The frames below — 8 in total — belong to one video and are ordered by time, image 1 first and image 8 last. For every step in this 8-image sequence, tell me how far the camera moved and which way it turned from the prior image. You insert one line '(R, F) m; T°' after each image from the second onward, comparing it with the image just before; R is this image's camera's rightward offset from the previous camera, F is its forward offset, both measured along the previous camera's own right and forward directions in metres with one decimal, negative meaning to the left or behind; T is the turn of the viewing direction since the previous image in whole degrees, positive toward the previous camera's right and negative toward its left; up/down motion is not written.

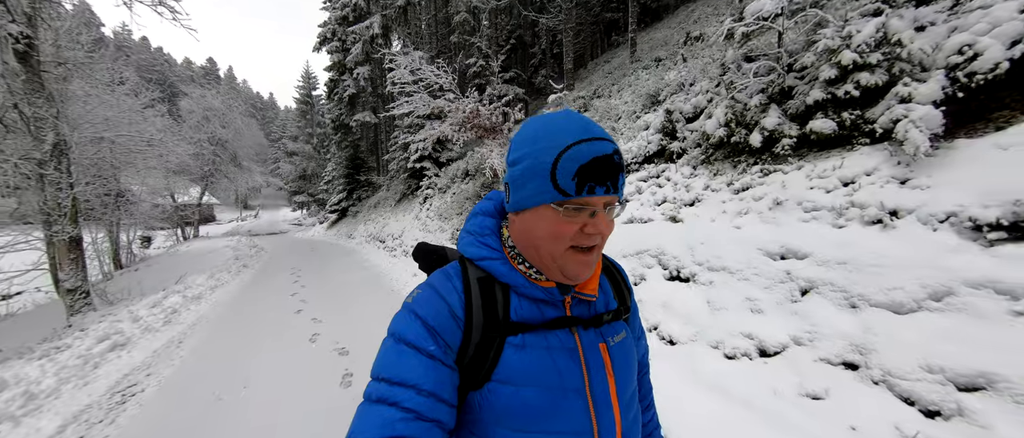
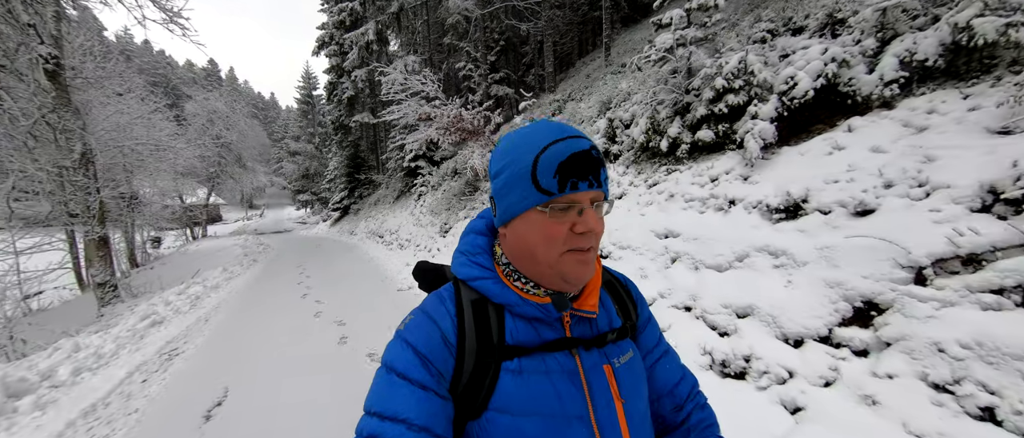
(+0.7, -1.2) m; 0°
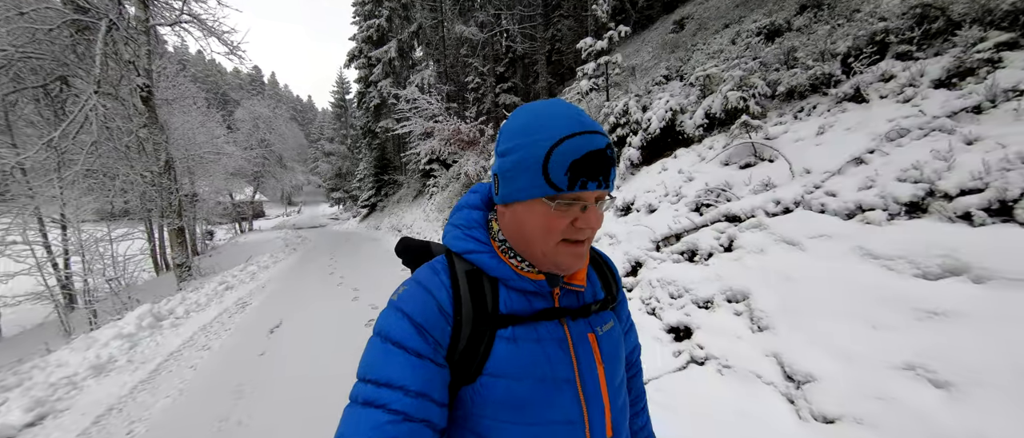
(+1.4, -2.2) m; -4°
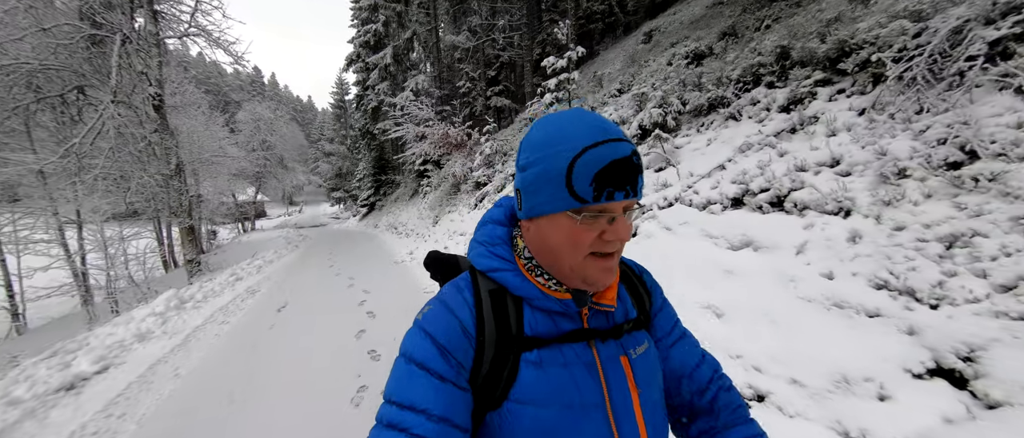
(+0.6, -1.2) m; 0°
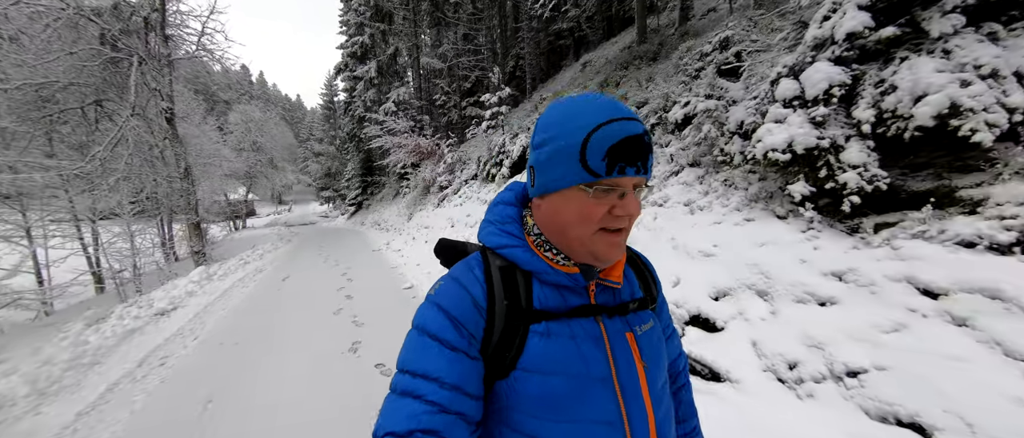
(+1.4, -3.0) m; +1°
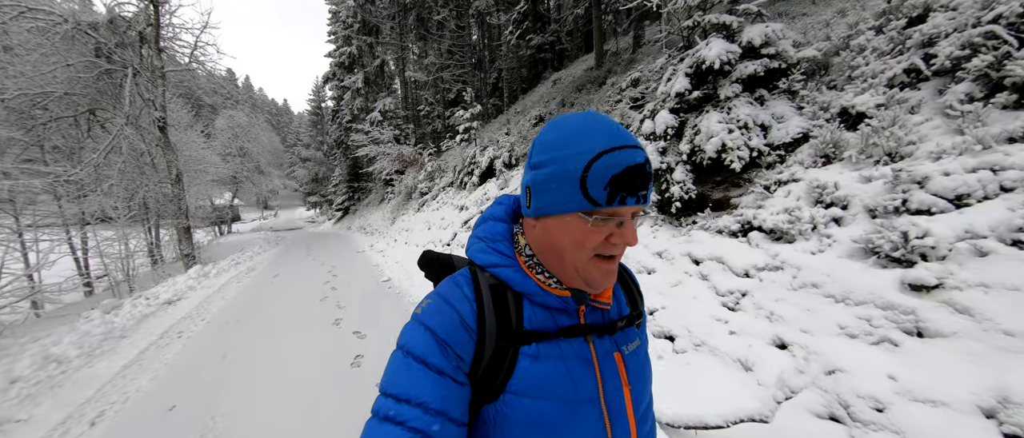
(+0.6, -1.4) m; +2°
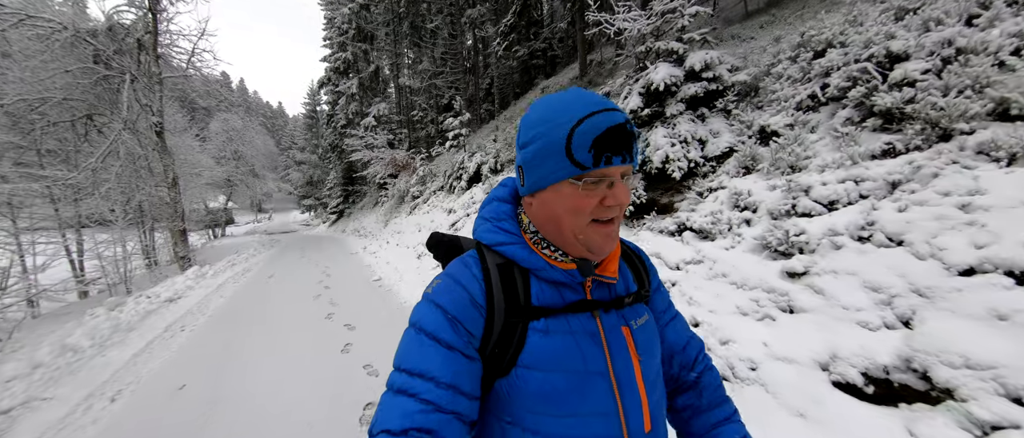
(+0.3, -0.6) m; +1°
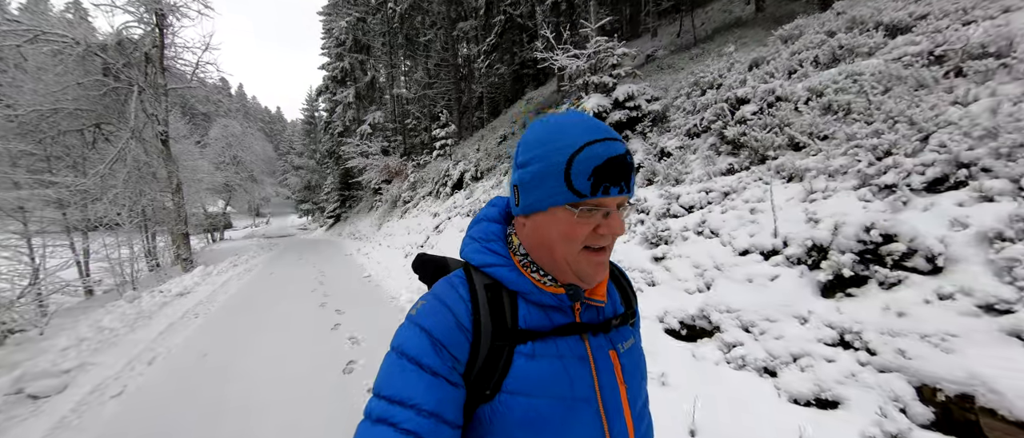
(+0.6, -1.1) m; 0°
